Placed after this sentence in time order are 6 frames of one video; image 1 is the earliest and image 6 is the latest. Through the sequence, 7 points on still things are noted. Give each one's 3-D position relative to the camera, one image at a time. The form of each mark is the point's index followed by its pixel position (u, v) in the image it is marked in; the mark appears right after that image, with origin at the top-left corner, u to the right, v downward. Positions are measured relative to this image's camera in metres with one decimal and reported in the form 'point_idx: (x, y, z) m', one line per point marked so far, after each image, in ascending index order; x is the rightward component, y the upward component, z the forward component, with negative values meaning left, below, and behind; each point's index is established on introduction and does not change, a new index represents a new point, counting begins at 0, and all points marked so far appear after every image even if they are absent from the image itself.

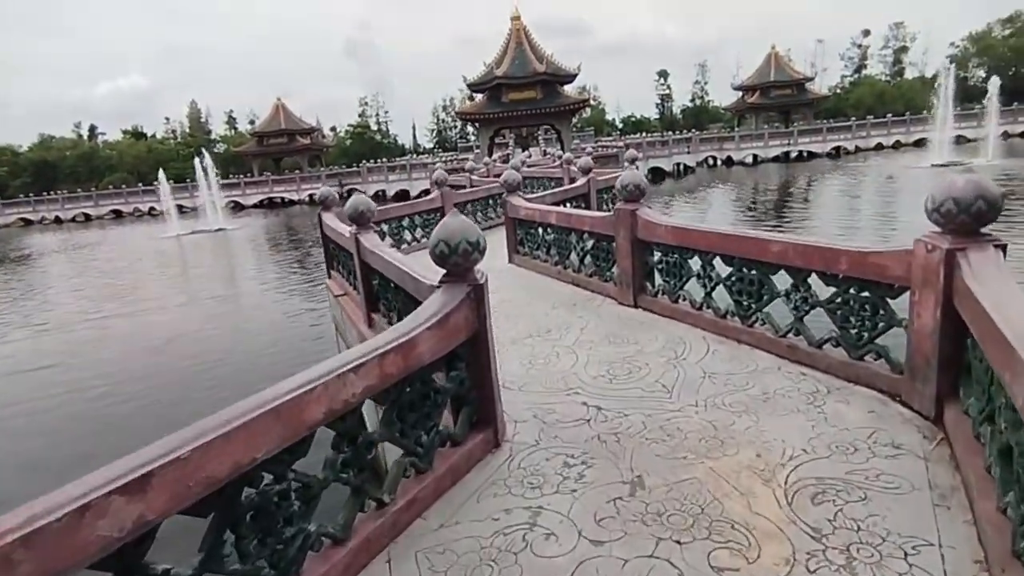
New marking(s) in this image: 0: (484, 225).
0: (-0.5, +1.0, +9.4) m
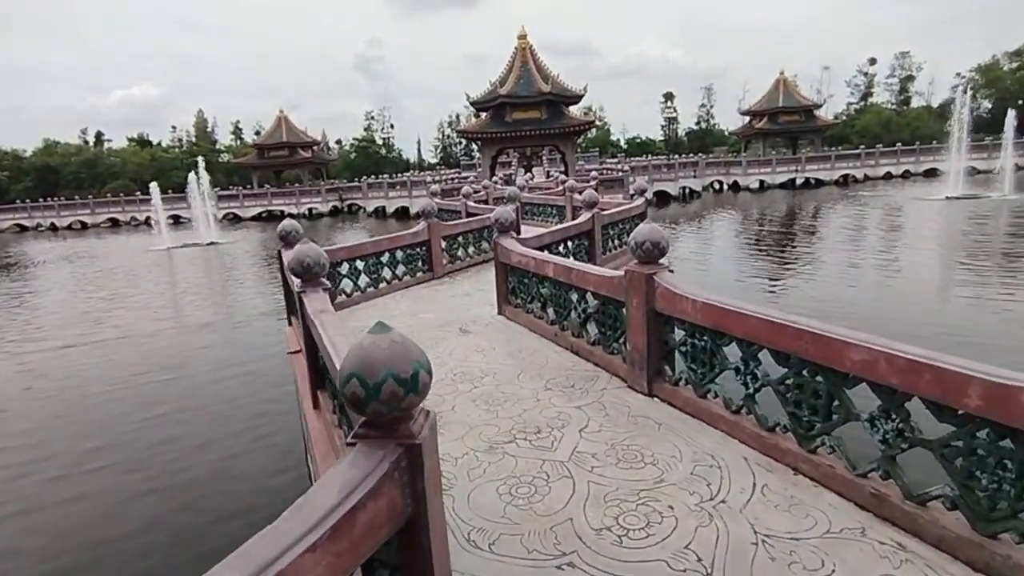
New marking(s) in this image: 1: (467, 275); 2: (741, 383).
0: (-0.6, +0.4, +8.4) m
1: (-0.6, +0.2, +7.8) m
2: (+1.2, -0.5, +2.9) m
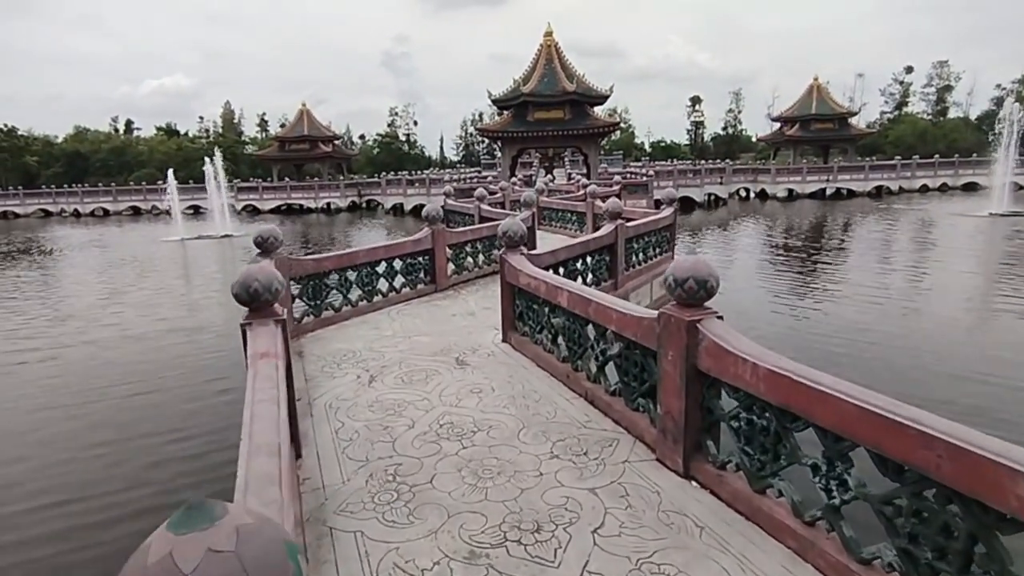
0: (-0.4, +0.2, +7.7) m
1: (-0.5, 0.0, +7.0) m
2: (+1.1, -0.7, +2.1) m
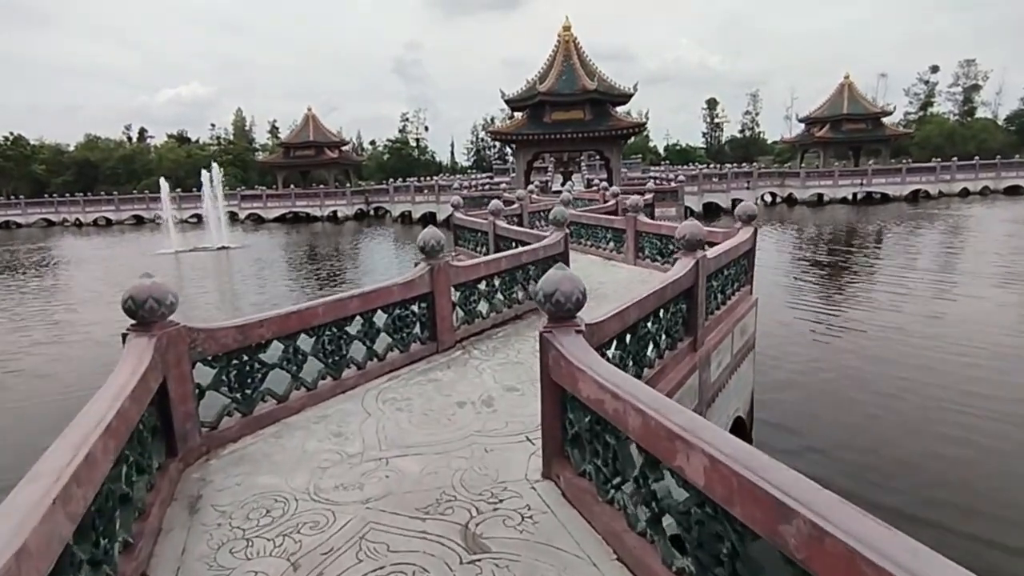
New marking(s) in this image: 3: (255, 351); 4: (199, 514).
0: (-0.1, -0.3, +5.6) m
1: (-0.2, -0.5, +5.0) m
2: (+1.3, -1.2, 0.0) m
3: (-1.6, -0.4, +3.5) m
4: (-1.5, -1.1, +2.7) m
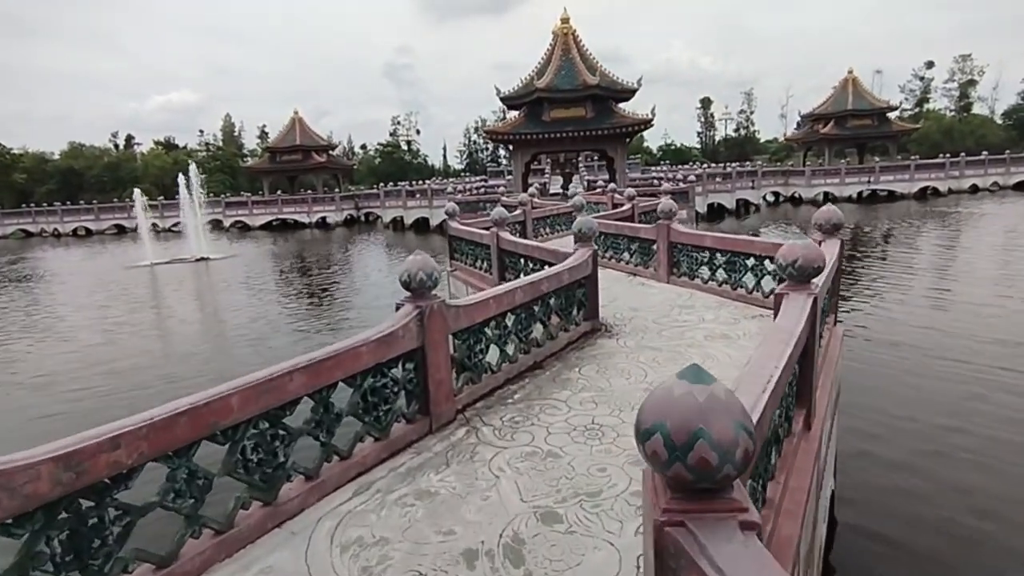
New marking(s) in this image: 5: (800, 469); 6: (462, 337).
0: (0.0, -0.6, +4.1) m
1: (0.0, -0.8, +3.5) m
2: (+1.5, -1.5, -1.5) m
3: (-1.4, -0.7, +2.0) m
4: (-1.3, -1.4, +1.2) m
5: (+1.4, -0.9, +2.8) m
6: (-0.3, -0.3, +3.7) m
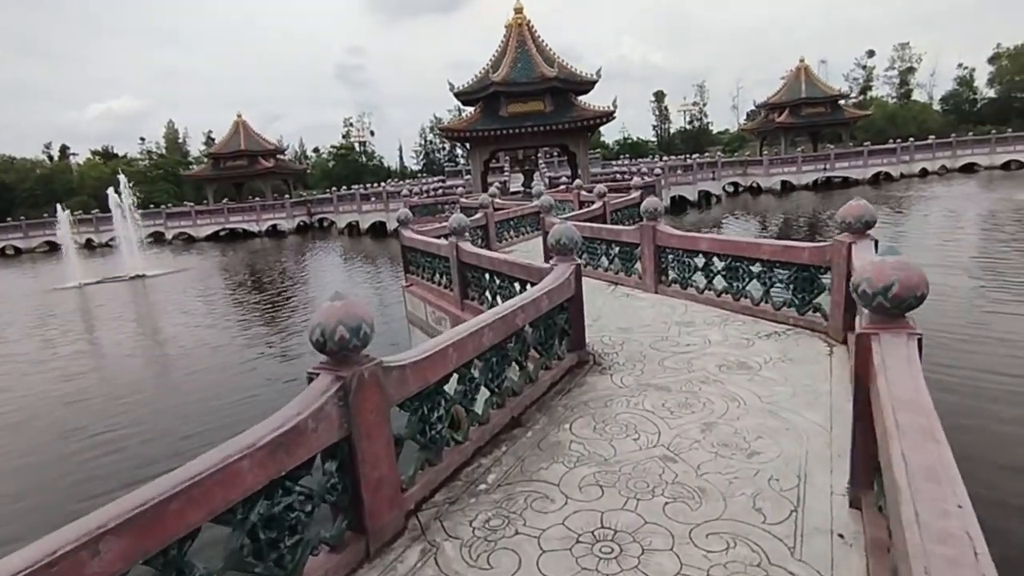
0: (-0.1, -0.8, +3.1) m
1: (-0.1, -1.1, +2.4) m
2: (+1.8, -1.6, -2.4) m
3: (-1.4, -1.0, +0.8) m
4: (-1.2, -1.7, 0.0) m
5: (+1.4, -1.1, +1.8) m
6: (-0.5, -0.6, +2.6) m
